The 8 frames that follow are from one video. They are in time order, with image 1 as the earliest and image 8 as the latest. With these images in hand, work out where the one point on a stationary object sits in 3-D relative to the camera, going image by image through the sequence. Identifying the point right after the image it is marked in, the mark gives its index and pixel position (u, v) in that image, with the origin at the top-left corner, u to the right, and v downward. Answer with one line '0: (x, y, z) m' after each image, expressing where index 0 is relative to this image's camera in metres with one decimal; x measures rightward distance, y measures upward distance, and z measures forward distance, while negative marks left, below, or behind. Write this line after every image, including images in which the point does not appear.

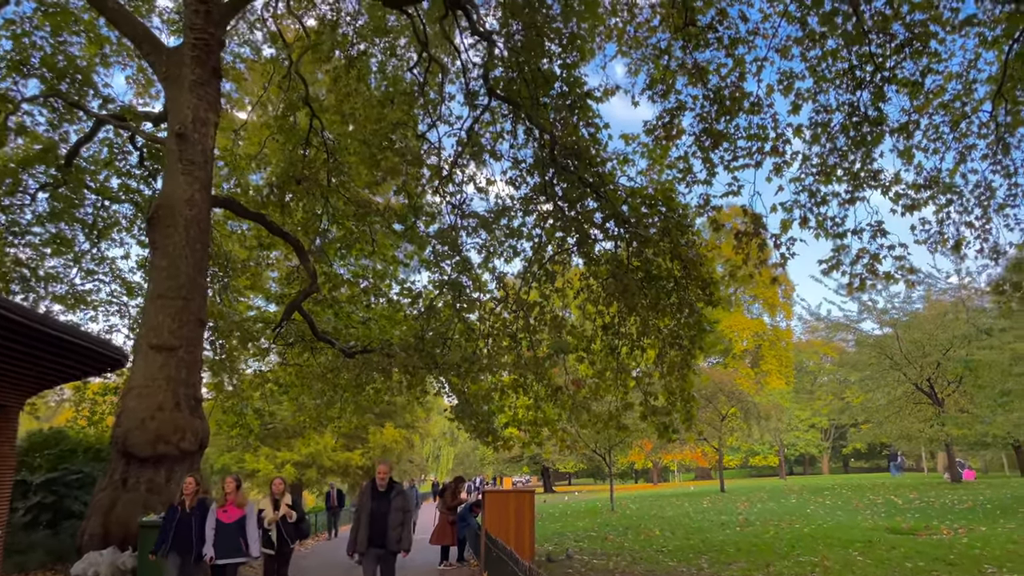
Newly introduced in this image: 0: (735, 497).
0: (+5.5, -5.2, +19.8) m
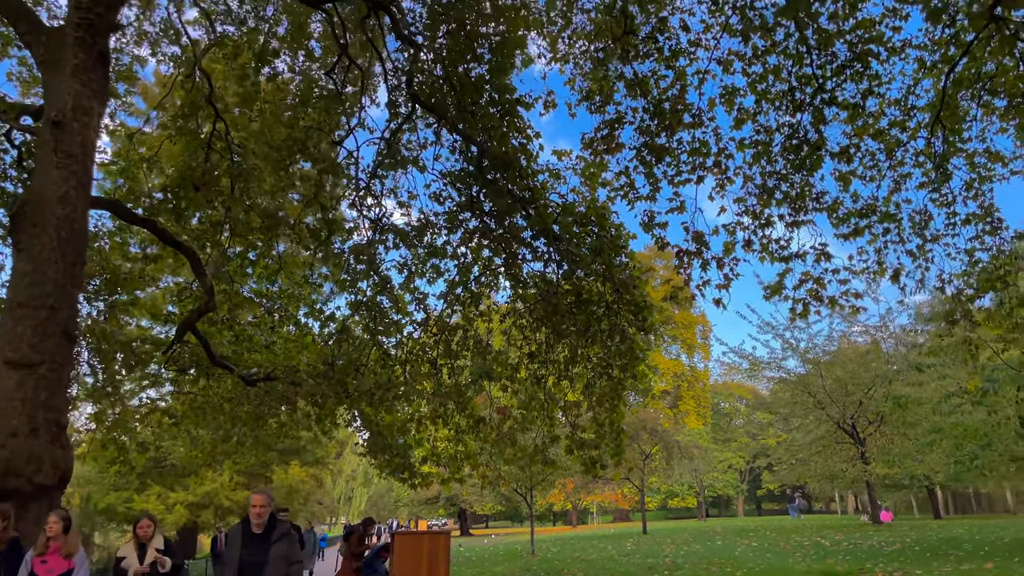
0: (+3.5, -6.0, +19.1) m
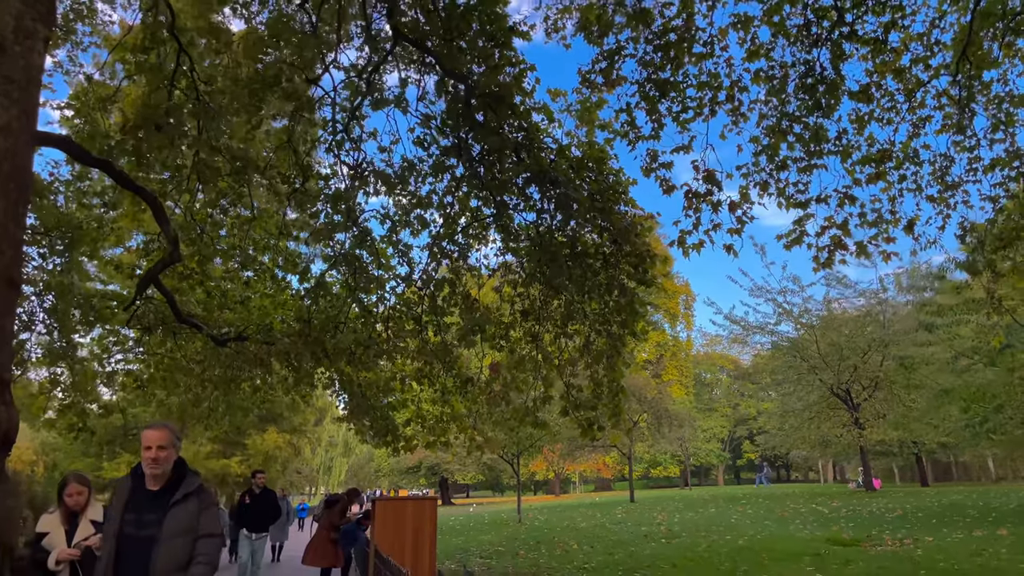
0: (+3.2, -5.1, +18.5) m
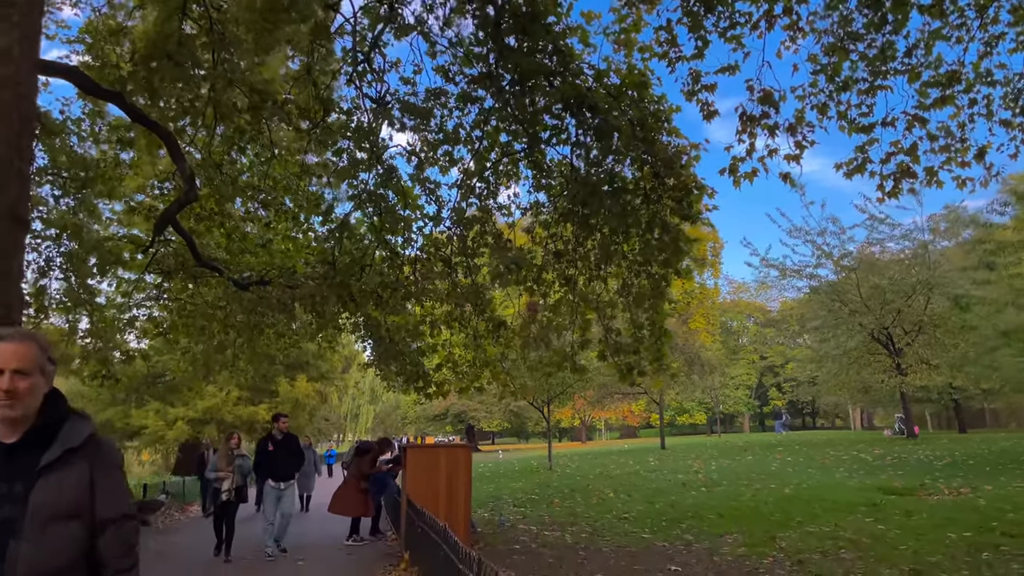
0: (+3.9, -3.8, +18.1) m
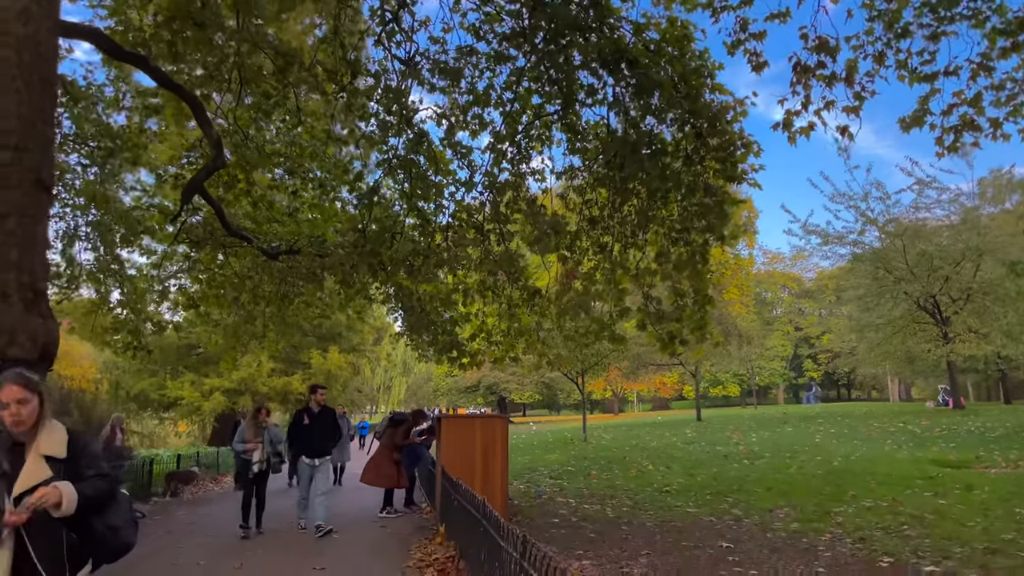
0: (+4.6, -3.0, +17.8) m
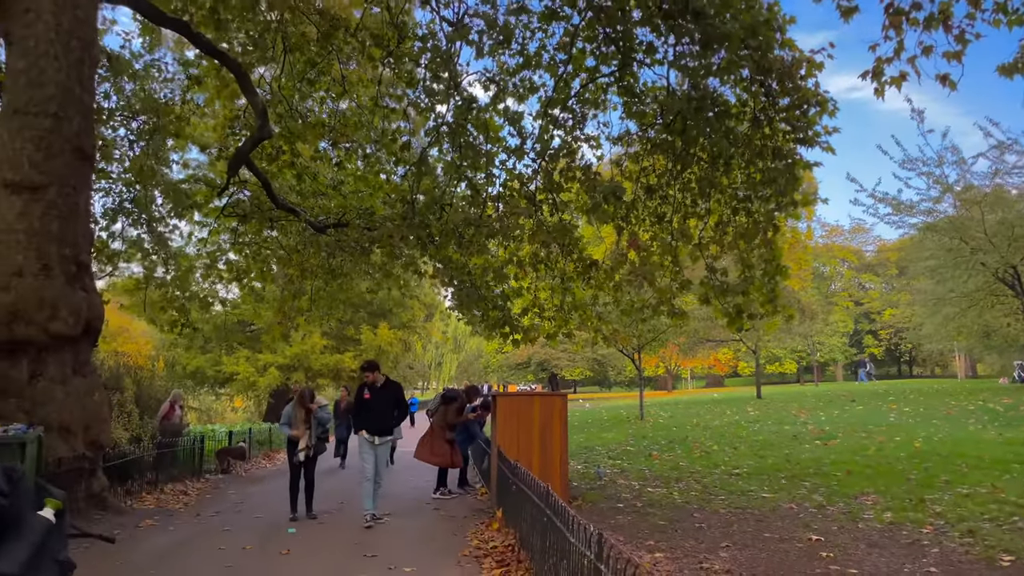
0: (+5.8, -2.5, +17.1) m
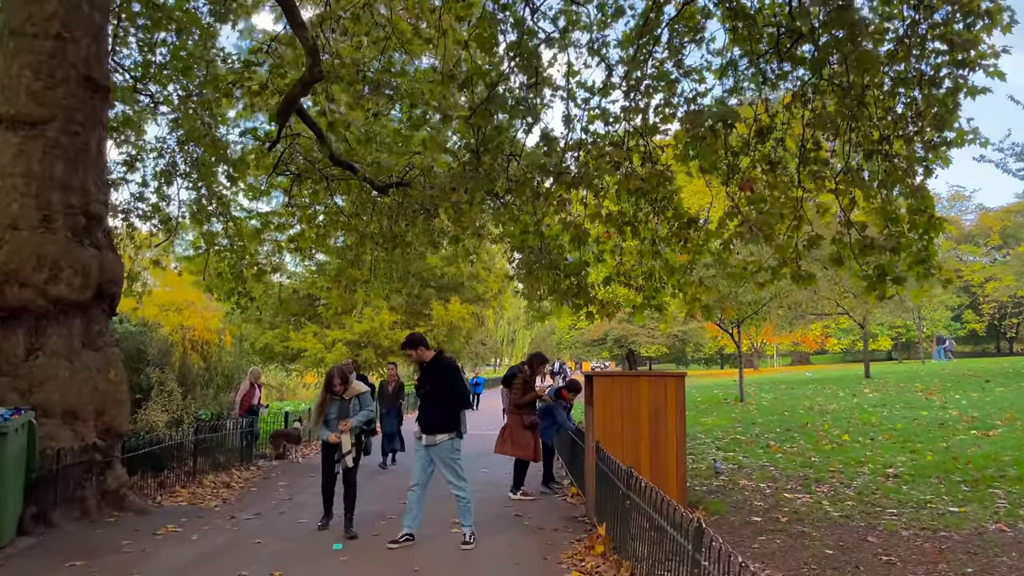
0: (+7.3, -1.8, +15.1) m
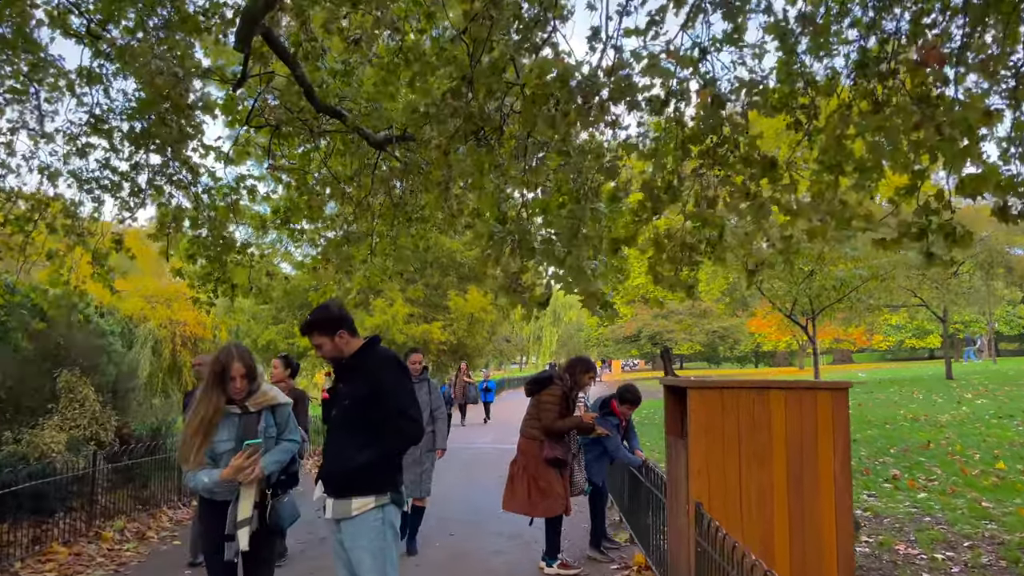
0: (+7.8, -1.6, +12.7) m
